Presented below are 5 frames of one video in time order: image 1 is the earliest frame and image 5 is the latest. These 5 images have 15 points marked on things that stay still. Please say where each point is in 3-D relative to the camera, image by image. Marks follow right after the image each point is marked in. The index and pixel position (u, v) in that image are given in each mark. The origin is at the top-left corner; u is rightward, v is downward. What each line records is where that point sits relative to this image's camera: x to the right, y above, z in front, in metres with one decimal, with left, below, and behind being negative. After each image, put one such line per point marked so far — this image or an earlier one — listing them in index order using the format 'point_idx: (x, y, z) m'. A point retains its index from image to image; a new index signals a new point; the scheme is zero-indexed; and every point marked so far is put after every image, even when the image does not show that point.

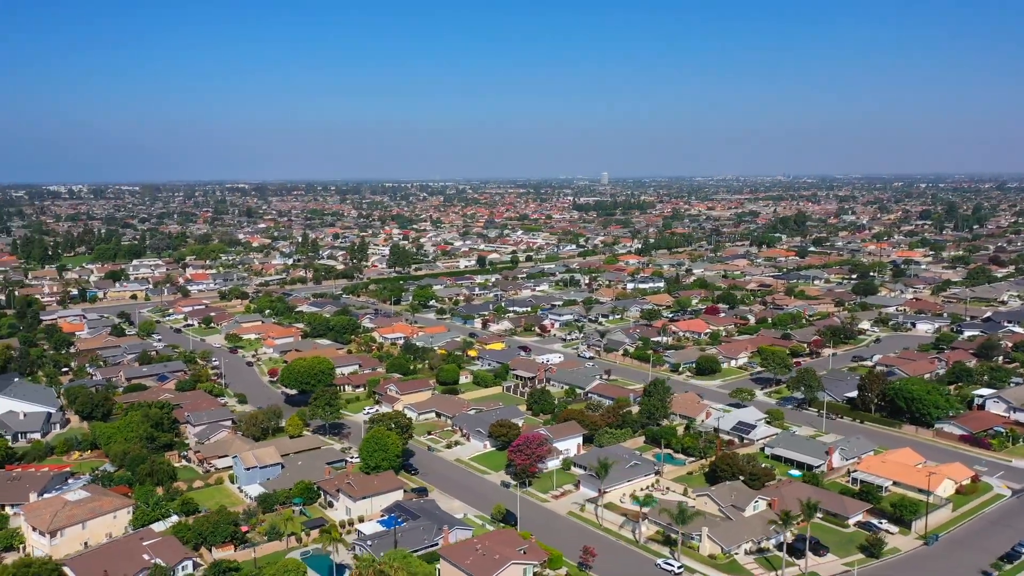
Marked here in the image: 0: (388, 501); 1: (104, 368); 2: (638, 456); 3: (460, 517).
0: (-1.8, -2.9, +11.3) m
1: (-10.0, -2.0, +20.0) m
2: (+2.1, -2.7, +12.9) m
3: (-0.7, -3.1, +11.1) m
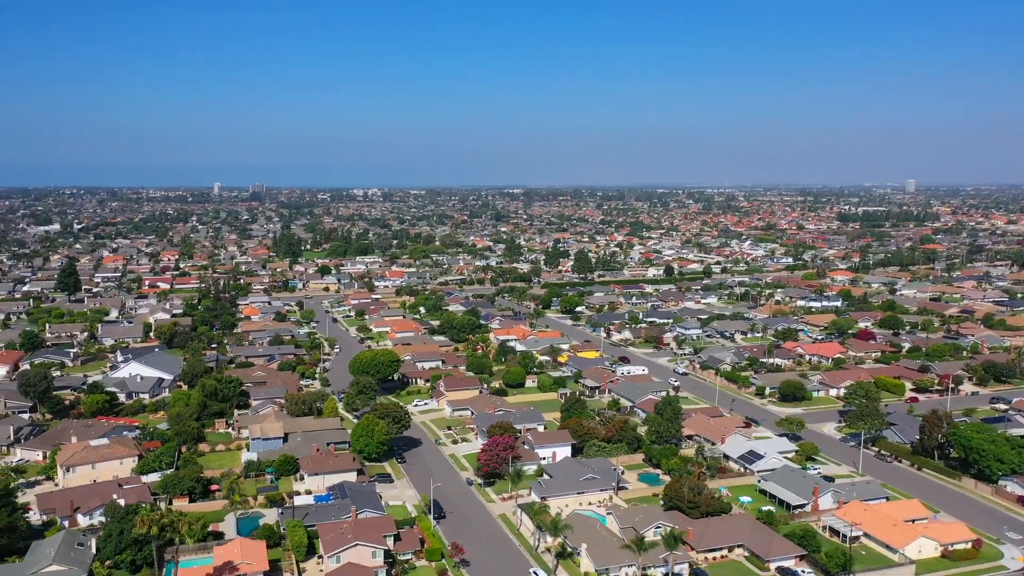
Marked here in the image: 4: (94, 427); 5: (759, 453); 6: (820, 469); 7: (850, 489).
0: (-2.6, -2.9, +12.4) m
1: (-7.7, -1.7, +23.2) m
2: (+1.6, -2.9, +12.8) m
3: (-1.7, -3.1, +11.9) m
4: (-7.7, -2.6, +14.7) m
5: (+4.1, -2.7, +13.3) m
6: (+5.1, -3.0, +13.1) m
7: (+5.0, -2.9, +11.8) m
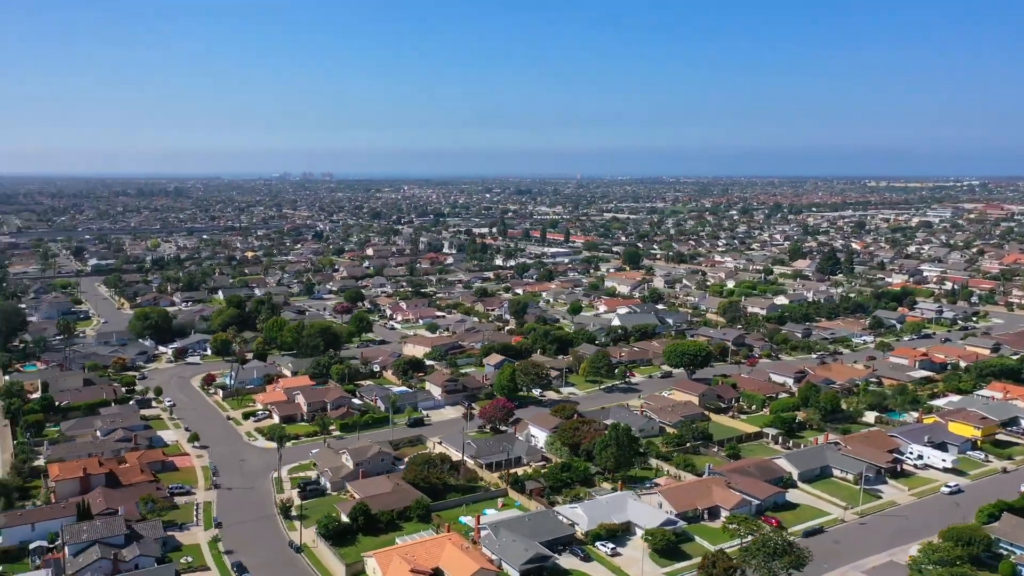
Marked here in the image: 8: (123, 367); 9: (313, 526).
0: (-1.7, -2.3, +18.1) m
1: (+7.1, -1.4, +26.2) m
2: (-0.1, -2.9, +14.3) m
3: (-1.9, -2.6, +17.1) m
4: (-1.0, -1.4, +23.6) m
5: (+1.2, -3.2, +12.0) m
6: (+1.3, -3.6, +11.1) m
7: (0.0, -3.3, +10.7) m
8: (-9.0, -1.8, +18.9) m
9: (-2.8, -3.4, +11.5) m
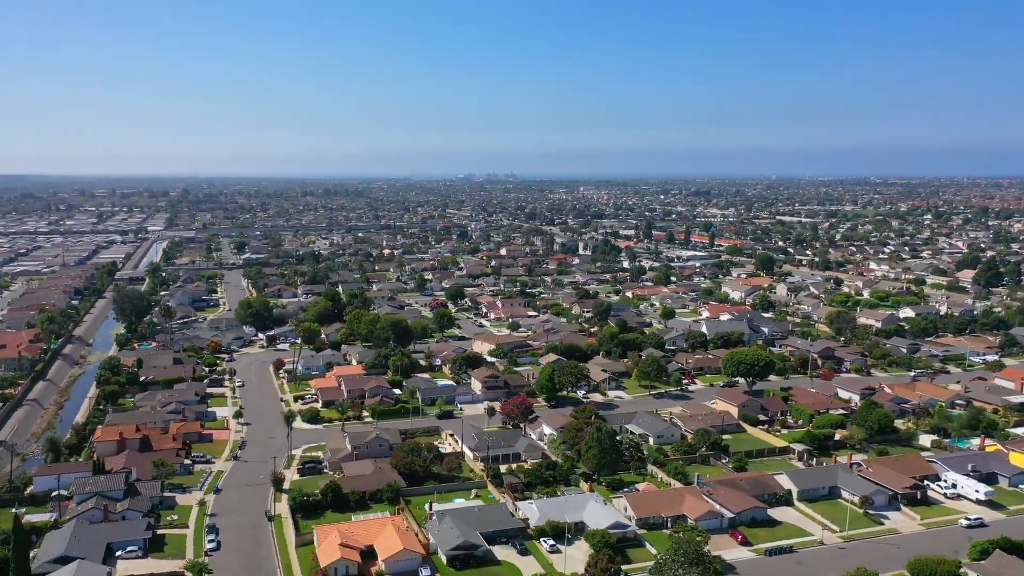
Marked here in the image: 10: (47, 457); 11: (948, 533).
0: (-0.8, -2.3, +18.9) m
1: (+9.6, -1.6, +24.8) m
2: (-0.1, -2.9, +14.8) m
3: (-1.3, -2.6, +17.9) m
4: (+1.1, -1.4, +24.0) m
5: (+0.7, -3.2, +12.3) m
6: (+0.5, -3.6, +11.3) m
7: (-0.8, -3.3, +11.3) m
8: (-7.7, -1.6, +21.3) m
9: (-3.4, -3.3, +12.7) m
10: (-7.5, -2.7, +13.2) m
11: (+6.8, -3.7, +12.5) m
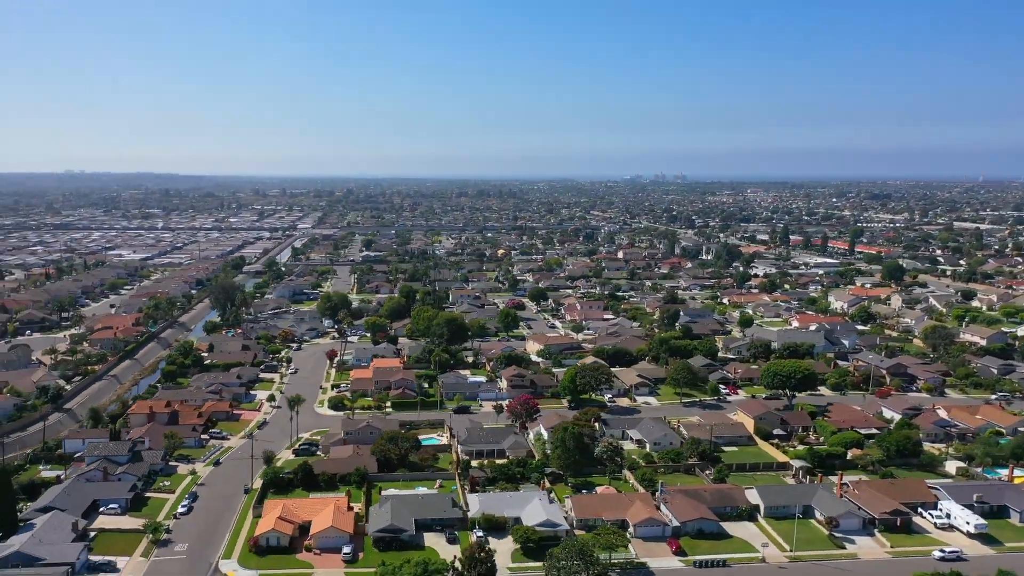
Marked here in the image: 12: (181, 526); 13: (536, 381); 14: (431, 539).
0: (-0.2, -2.3, +19.4) m
1: (+11.3, -2.0, +23.1) m
2: (-0.4, -2.9, +15.3) m
3: (-0.9, -2.6, +18.6) m
4: (+2.8, -1.5, +24.1) m
5: (-0.2, -3.2, +12.7) m
6: (-0.5, -3.6, +11.8) m
7: (-1.8, -3.3, +12.0) m
8: (-6.4, -1.5, +23.3) m
9: (-4.0, -3.2, +13.9) m
10: (-8.0, -2.5, +15.3) m
11: (+5.9, -3.9, +11.6) m
12: (-4.9, -3.5, +12.0) m
13: (+0.6, -2.2, +19.4) m
14: (-1.1, -3.6, +11.8) m
